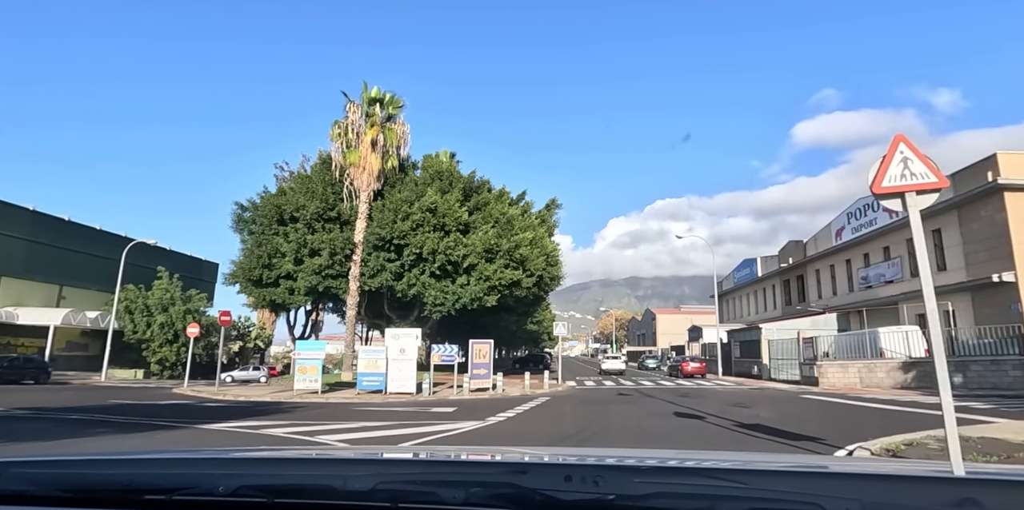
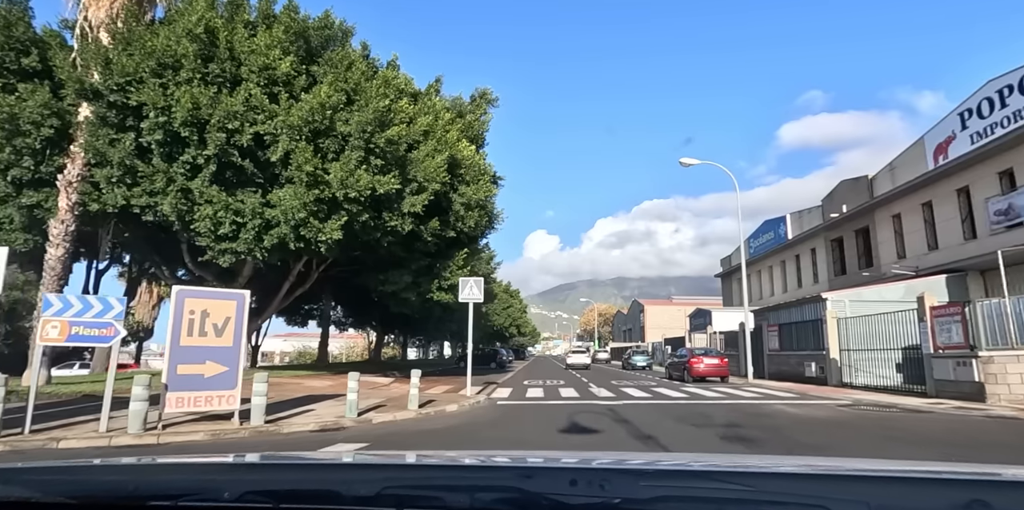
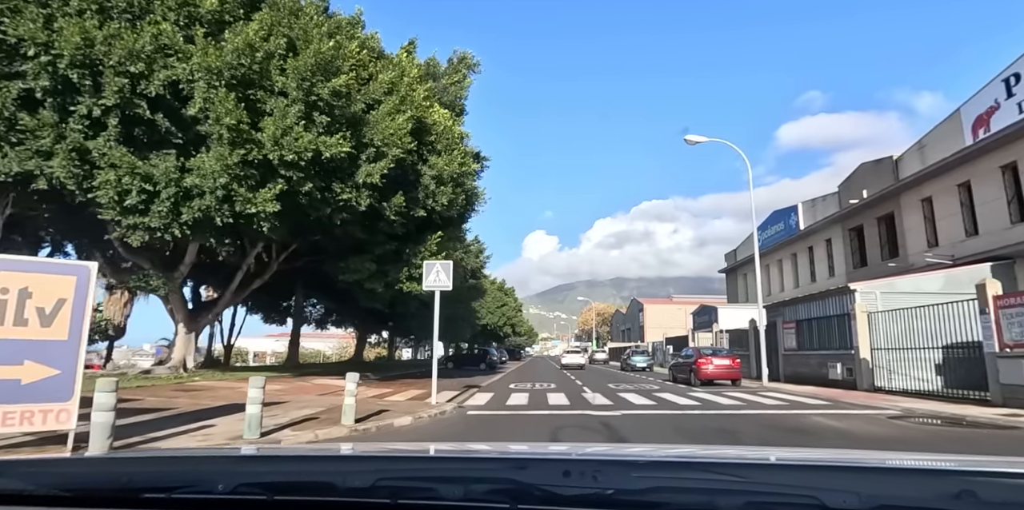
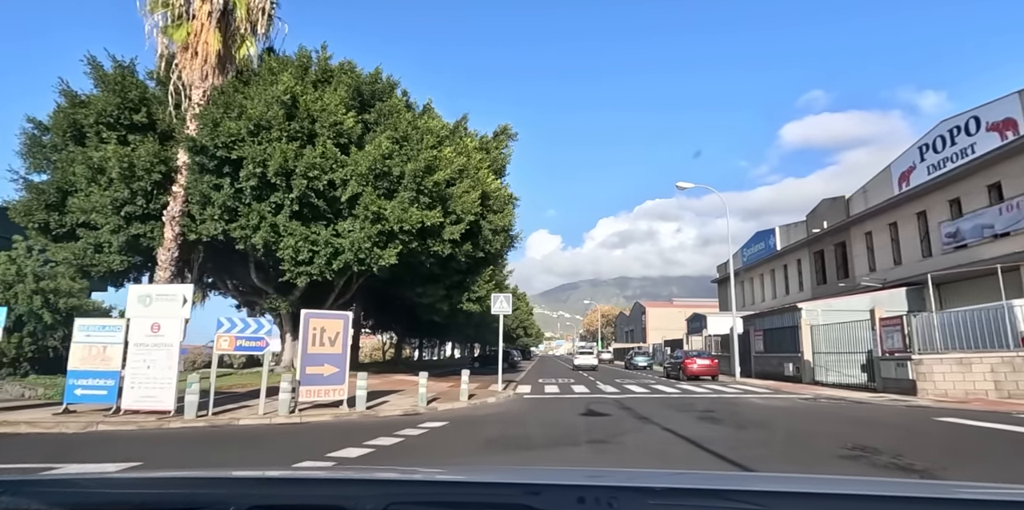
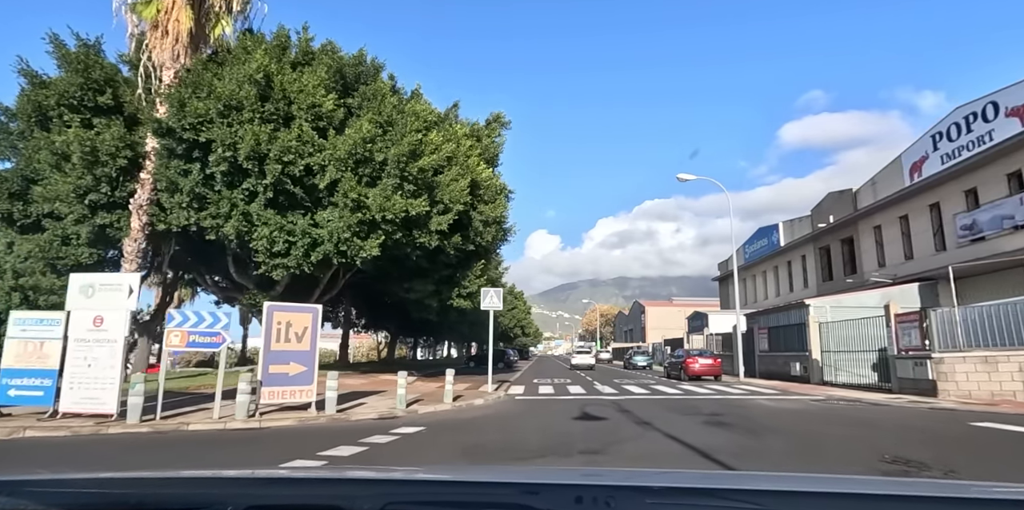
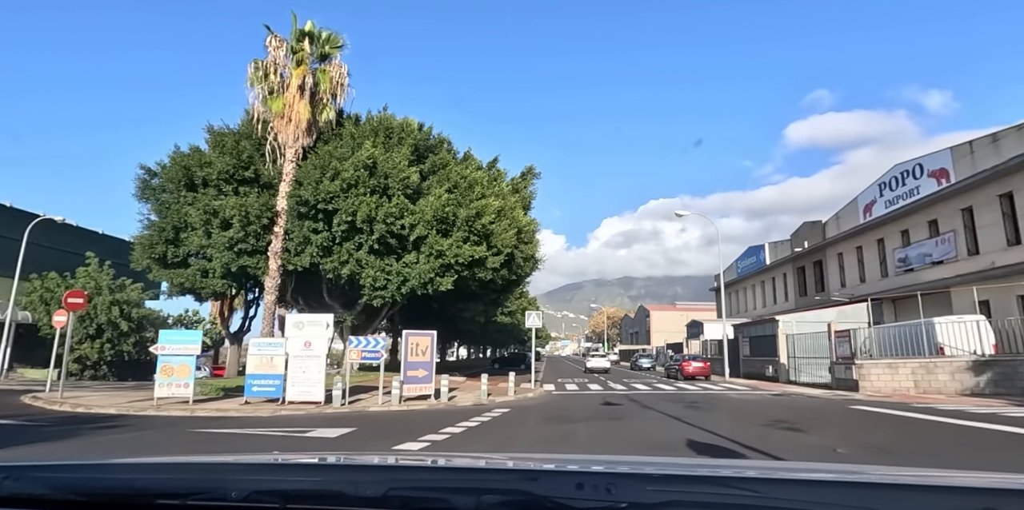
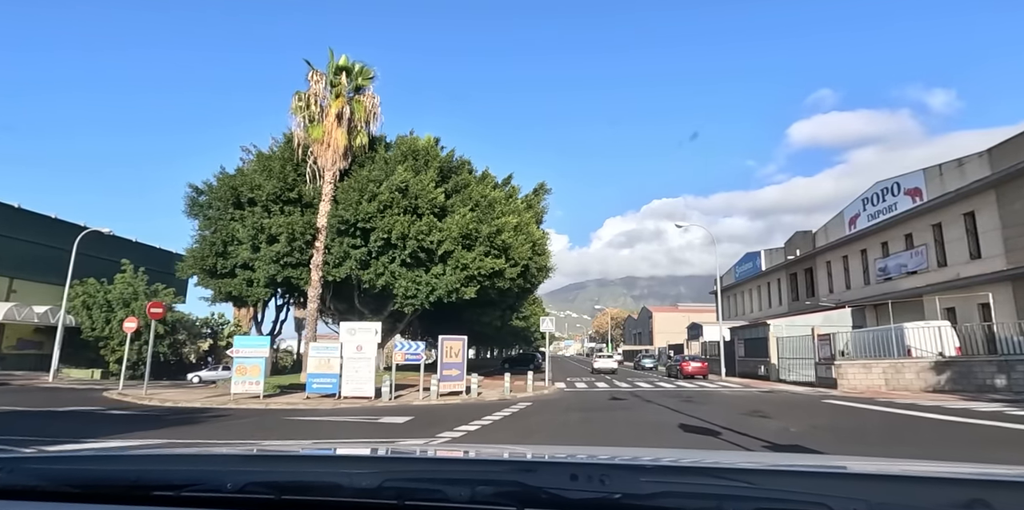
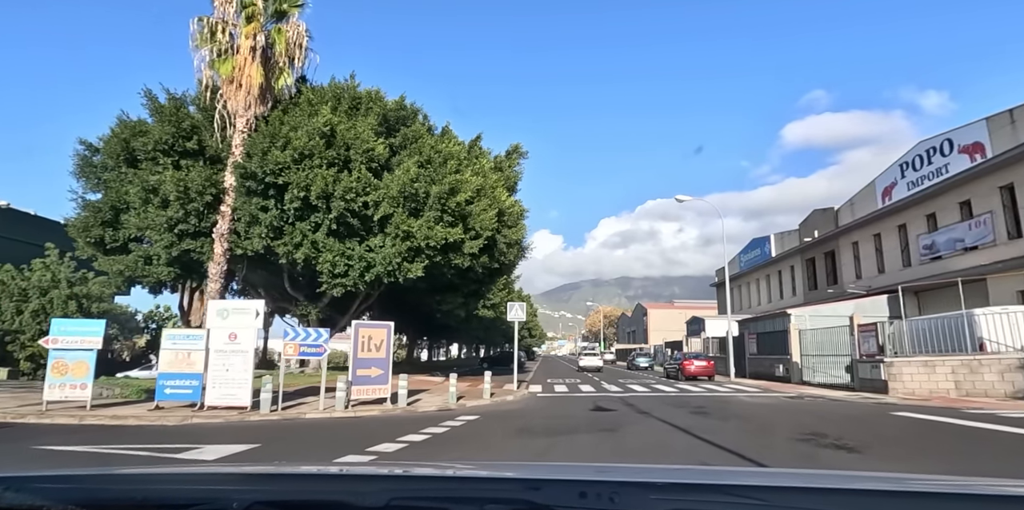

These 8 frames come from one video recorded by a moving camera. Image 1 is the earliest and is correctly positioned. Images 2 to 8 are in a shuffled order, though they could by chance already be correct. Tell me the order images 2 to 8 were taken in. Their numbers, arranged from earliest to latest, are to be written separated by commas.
7, 6, 8, 4, 5, 2, 3
